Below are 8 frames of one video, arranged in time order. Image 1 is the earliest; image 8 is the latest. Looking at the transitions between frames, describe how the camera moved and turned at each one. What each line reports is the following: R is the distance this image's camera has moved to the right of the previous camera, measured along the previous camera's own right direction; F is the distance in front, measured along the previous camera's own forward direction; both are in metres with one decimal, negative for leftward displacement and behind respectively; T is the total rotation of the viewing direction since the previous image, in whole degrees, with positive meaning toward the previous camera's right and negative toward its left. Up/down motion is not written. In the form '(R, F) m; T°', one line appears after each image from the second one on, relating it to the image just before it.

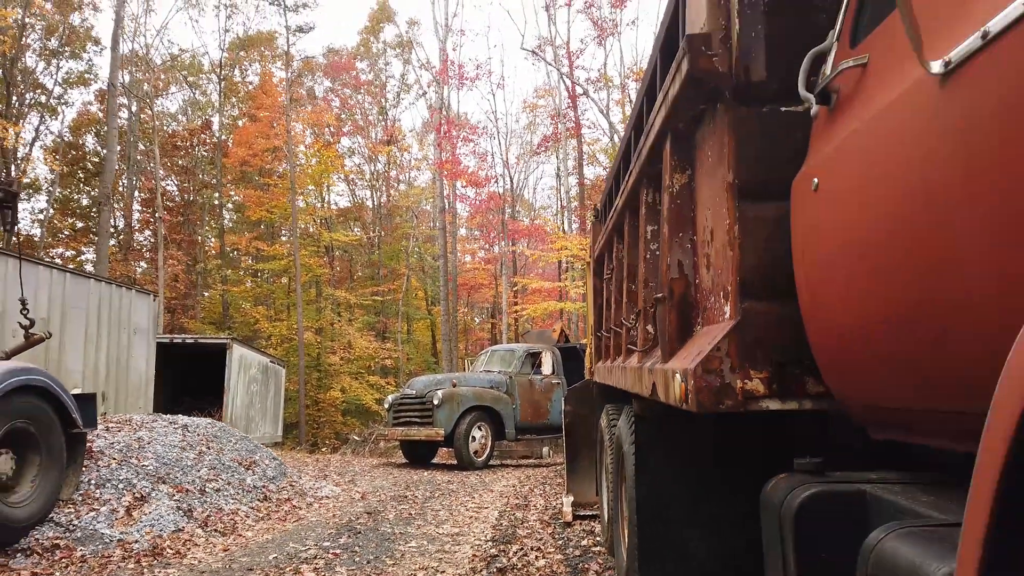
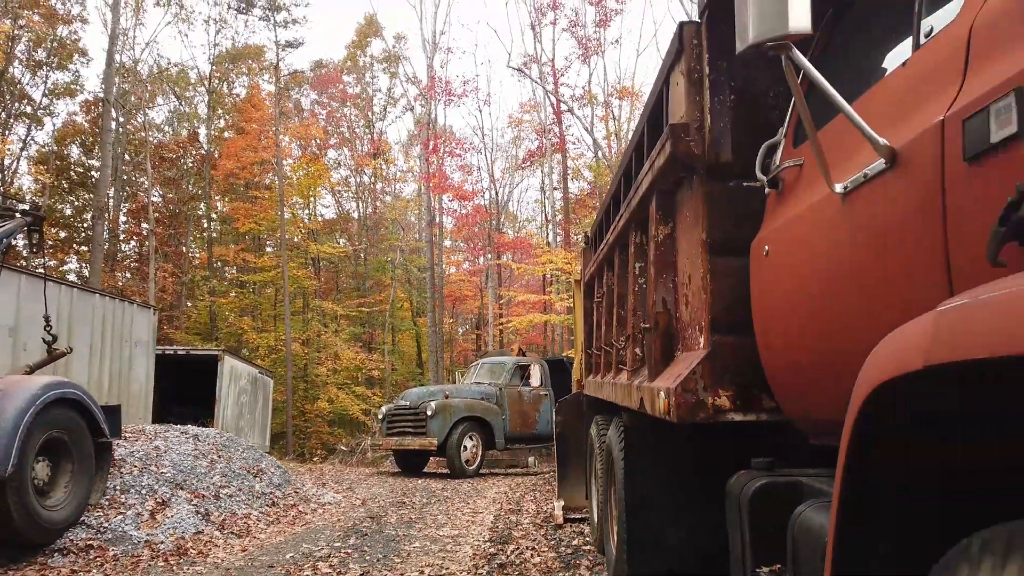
(-0.1, -0.6) m; +1°
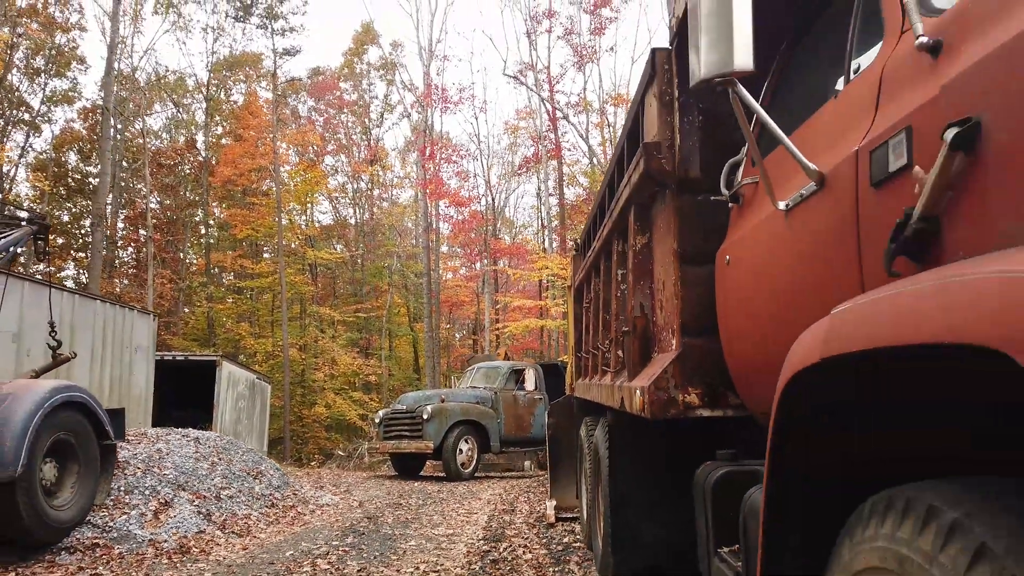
(0.0, -0.2) m; 0°
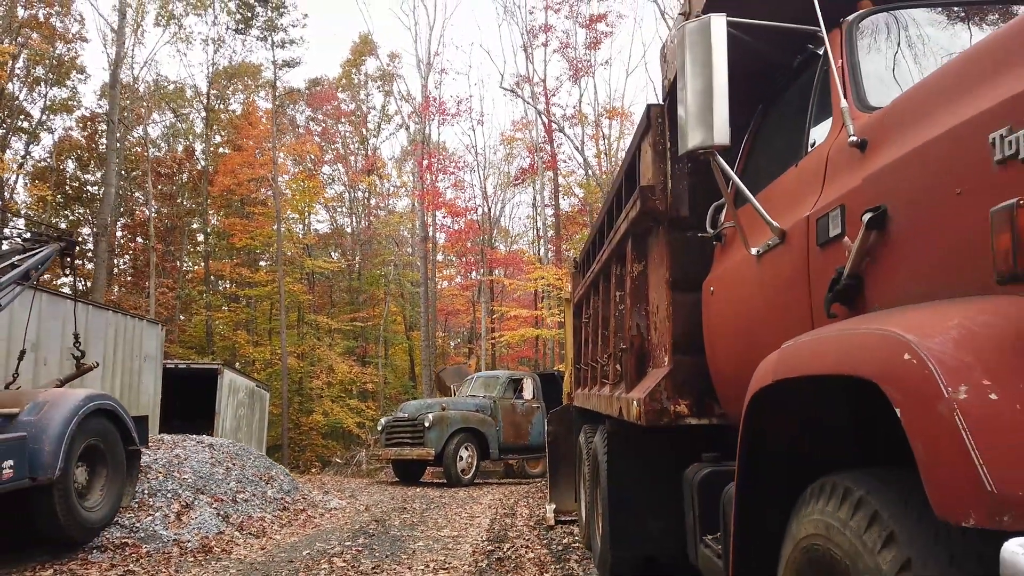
(-0.1, -0.5) m; 0°
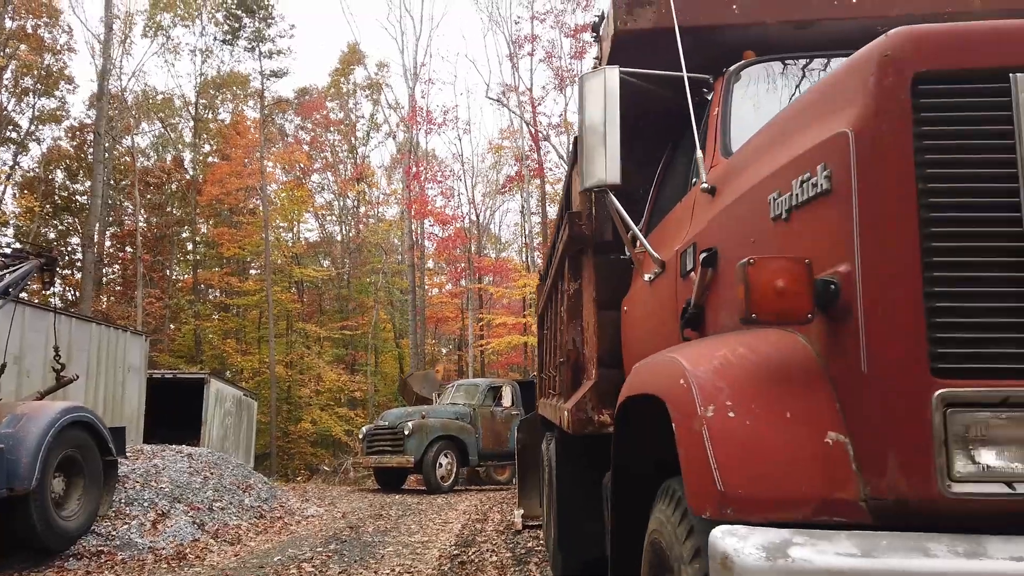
(+0.3, -0.3) m; +1°
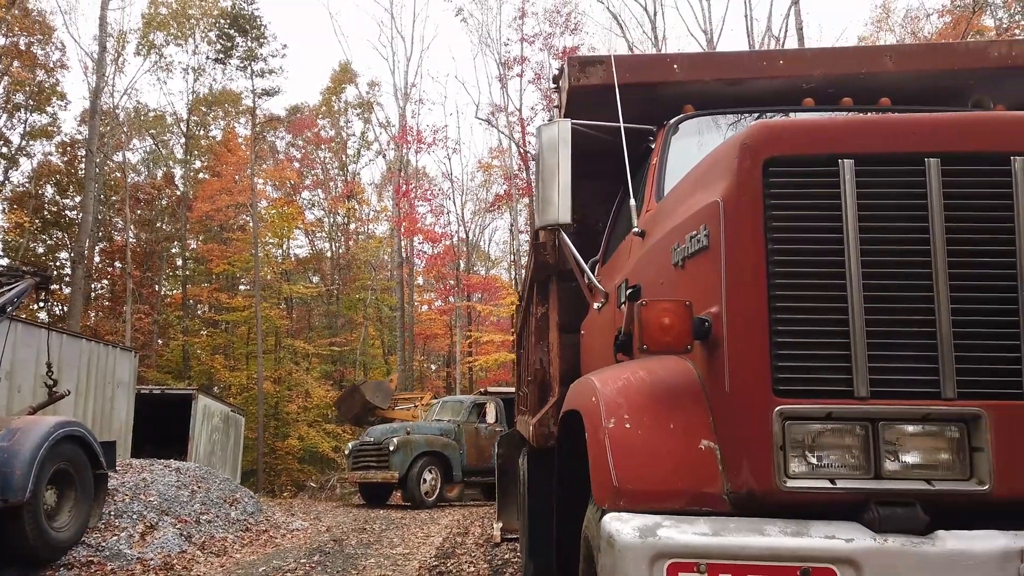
(+0.1, -0.3) m; +1°
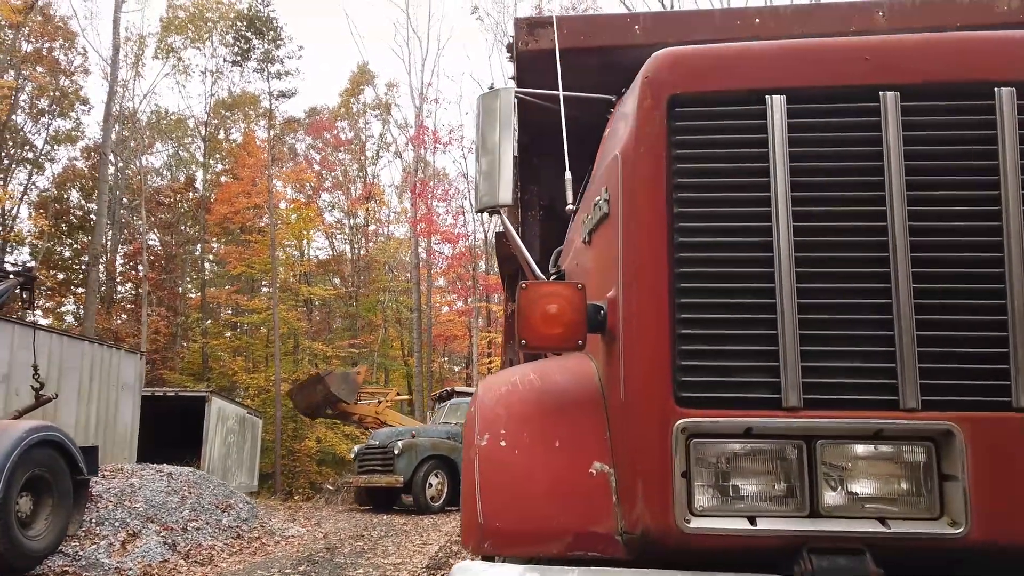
(+0.3, +0.4) m; -2°
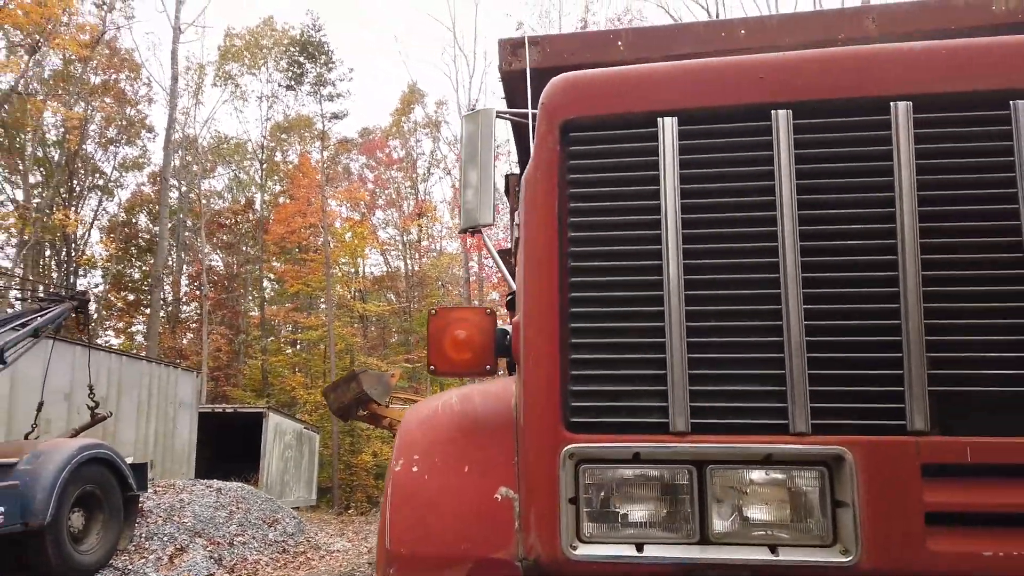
(+0.3, 0.0) m; -4°
